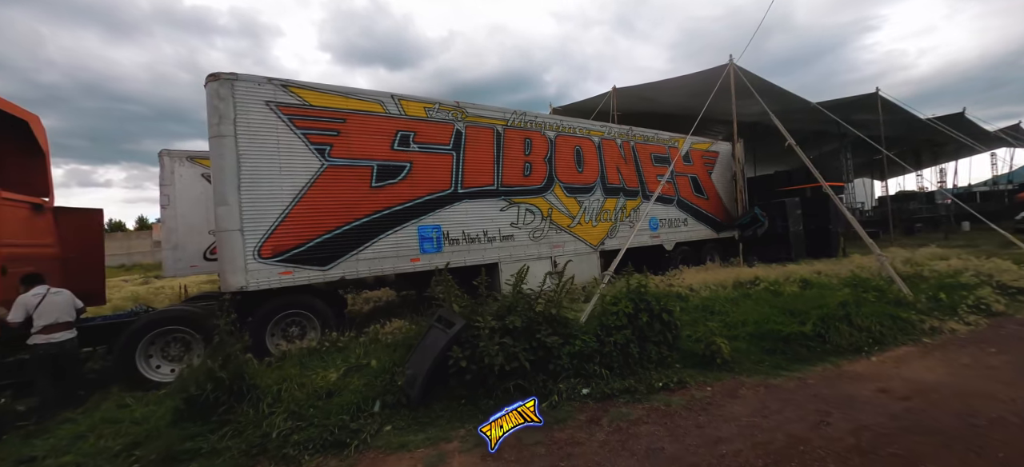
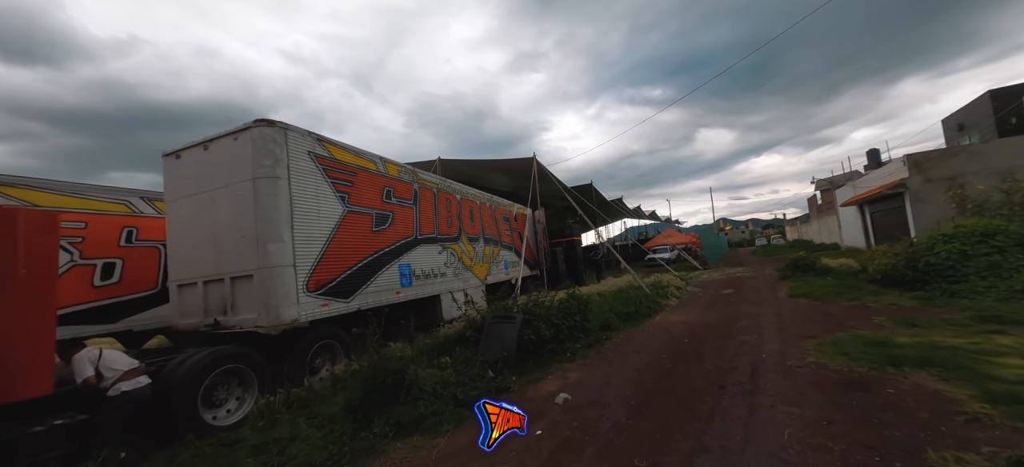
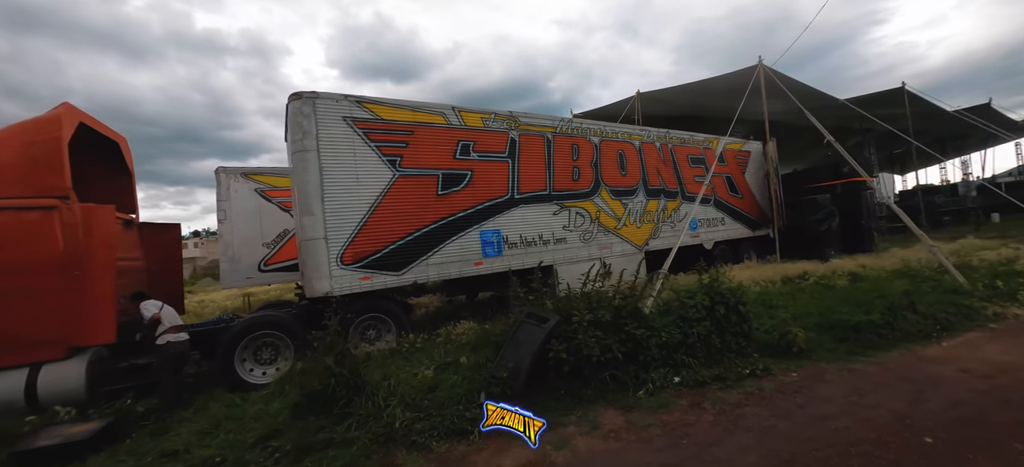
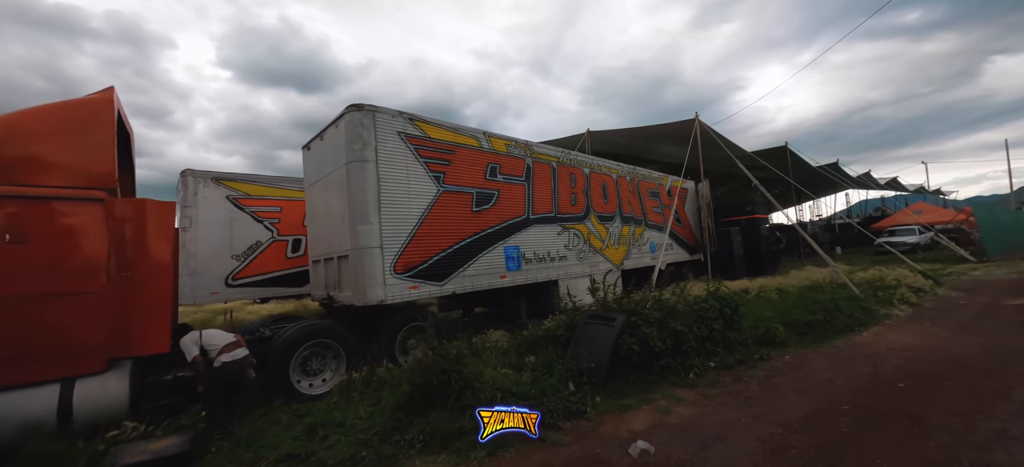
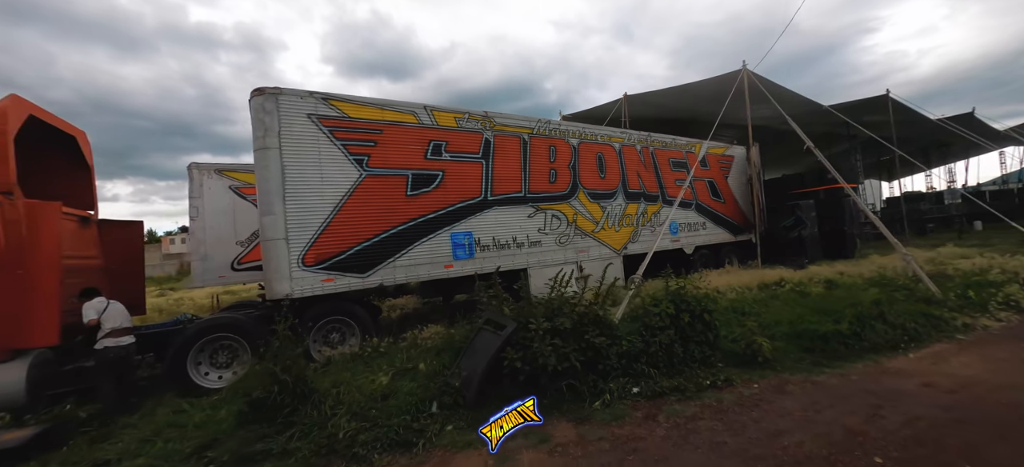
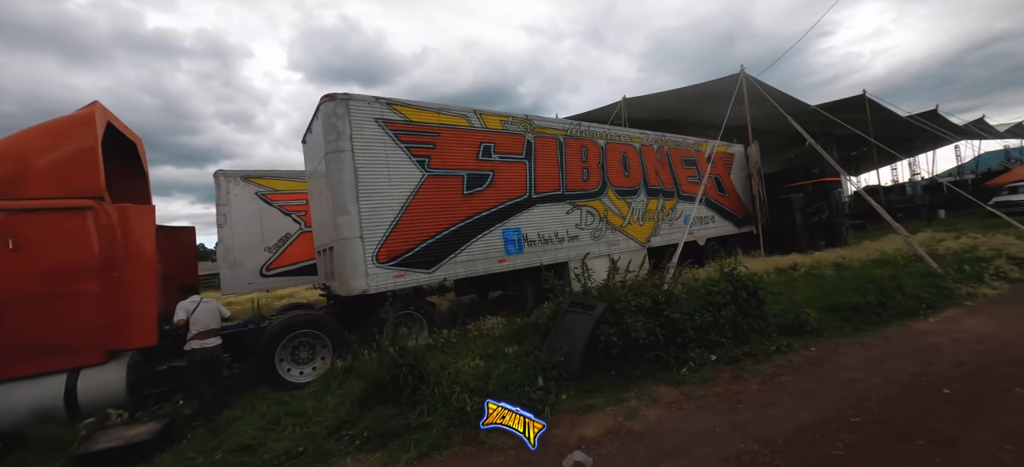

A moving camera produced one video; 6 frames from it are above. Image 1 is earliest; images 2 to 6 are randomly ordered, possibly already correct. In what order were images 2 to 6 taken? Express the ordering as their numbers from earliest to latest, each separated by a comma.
5, 3, 6, 4, 2
